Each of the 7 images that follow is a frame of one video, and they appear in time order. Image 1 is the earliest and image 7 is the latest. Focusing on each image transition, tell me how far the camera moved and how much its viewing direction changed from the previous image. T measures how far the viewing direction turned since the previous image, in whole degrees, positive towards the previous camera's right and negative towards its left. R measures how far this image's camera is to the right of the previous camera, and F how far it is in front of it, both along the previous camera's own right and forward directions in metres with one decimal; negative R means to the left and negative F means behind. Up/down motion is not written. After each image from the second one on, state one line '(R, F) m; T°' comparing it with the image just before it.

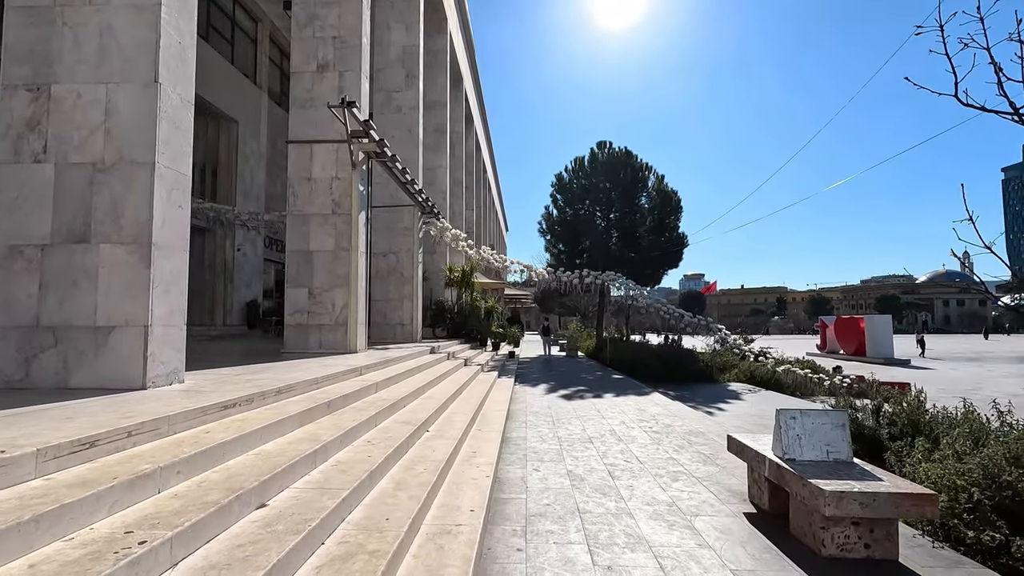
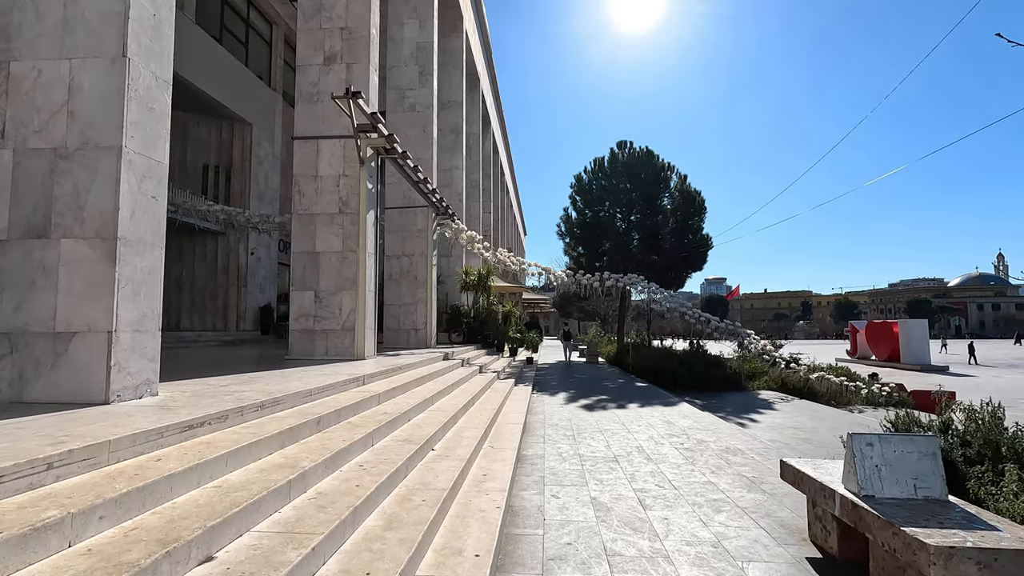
(0.0, +0.6) m; -2°
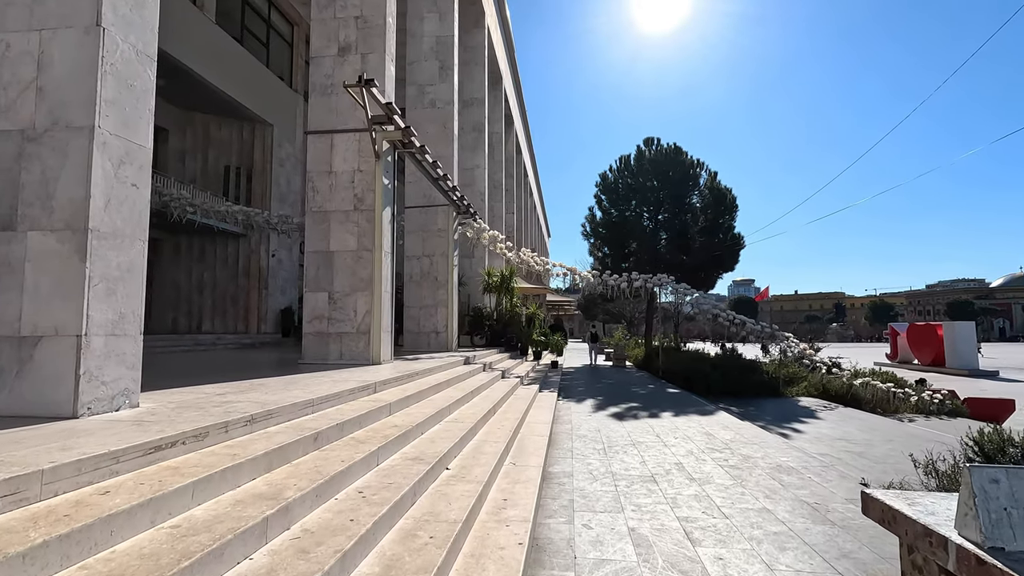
(0.0, +0.5) m; -3°
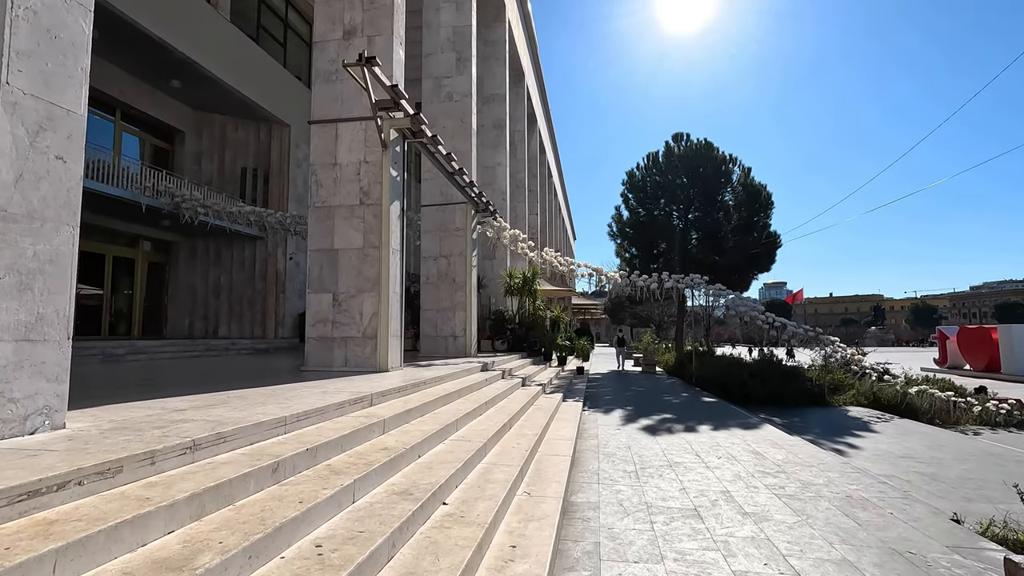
(+0.1, +0.7) m; -3°
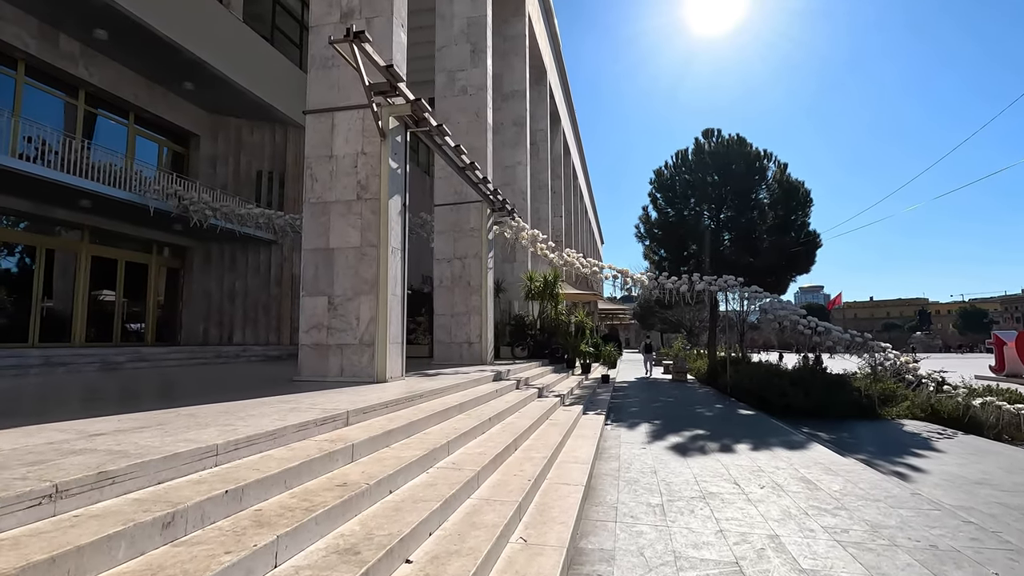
(+0.2, +0.8) m; -3°
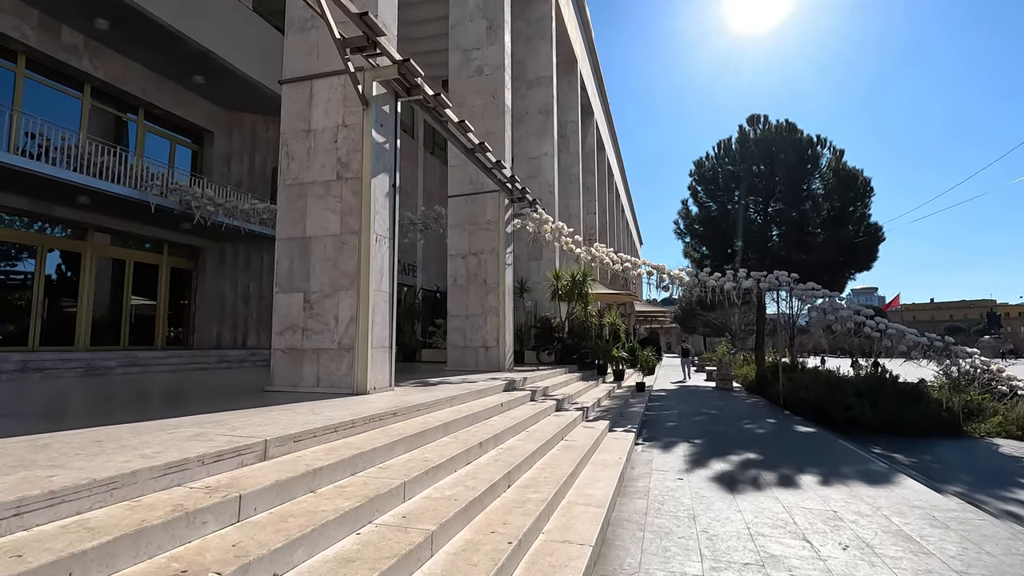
(+0.4, +1.2) m; -4°
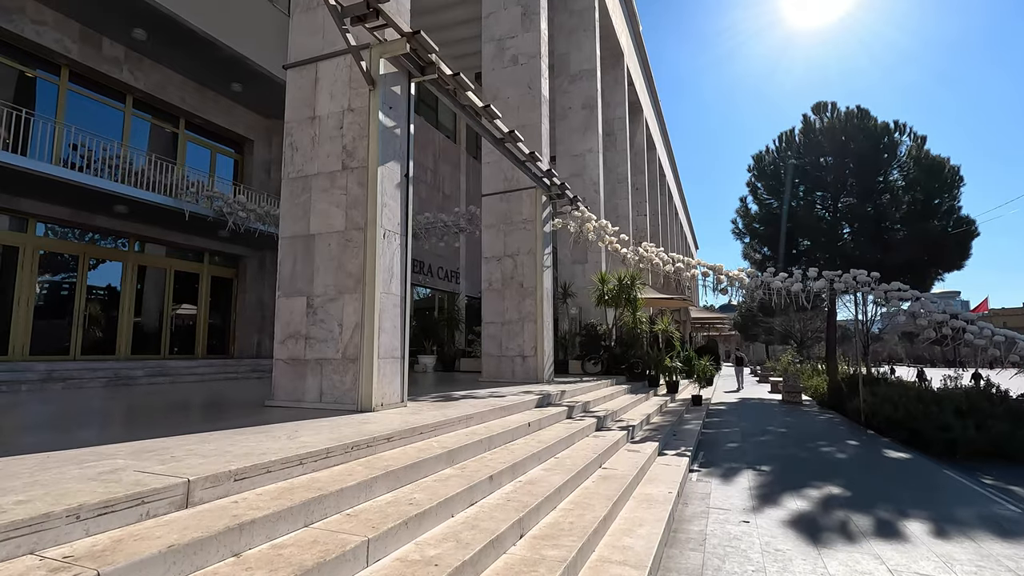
(+0.2, +0.8) m; -6°
